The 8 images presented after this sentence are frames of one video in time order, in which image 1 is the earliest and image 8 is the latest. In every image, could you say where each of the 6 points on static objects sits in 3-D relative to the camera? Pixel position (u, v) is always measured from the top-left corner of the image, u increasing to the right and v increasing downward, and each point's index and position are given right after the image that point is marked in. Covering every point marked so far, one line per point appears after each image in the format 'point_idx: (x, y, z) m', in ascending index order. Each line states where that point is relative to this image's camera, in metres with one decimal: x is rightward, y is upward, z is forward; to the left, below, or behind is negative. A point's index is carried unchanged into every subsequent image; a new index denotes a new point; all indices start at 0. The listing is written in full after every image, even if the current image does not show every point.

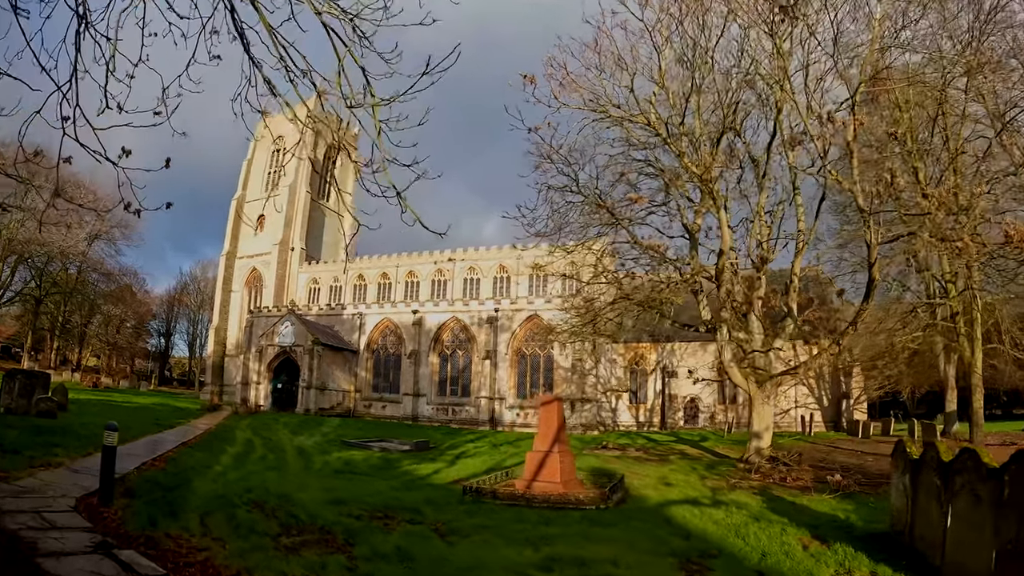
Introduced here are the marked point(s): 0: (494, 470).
0: (-0.3, -3.4, +12.3) m
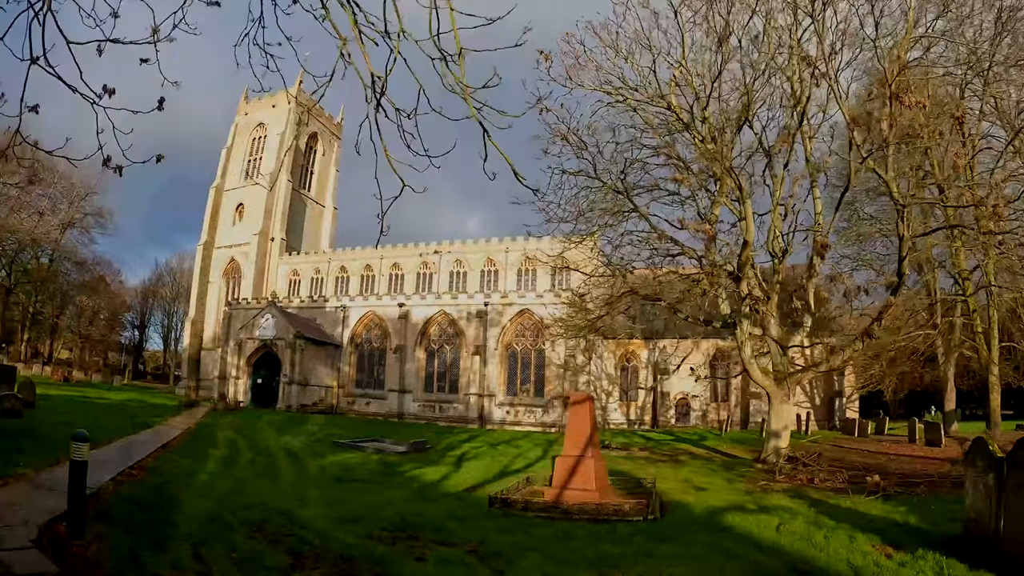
0: (-0.1, -3.2, +11.5) m
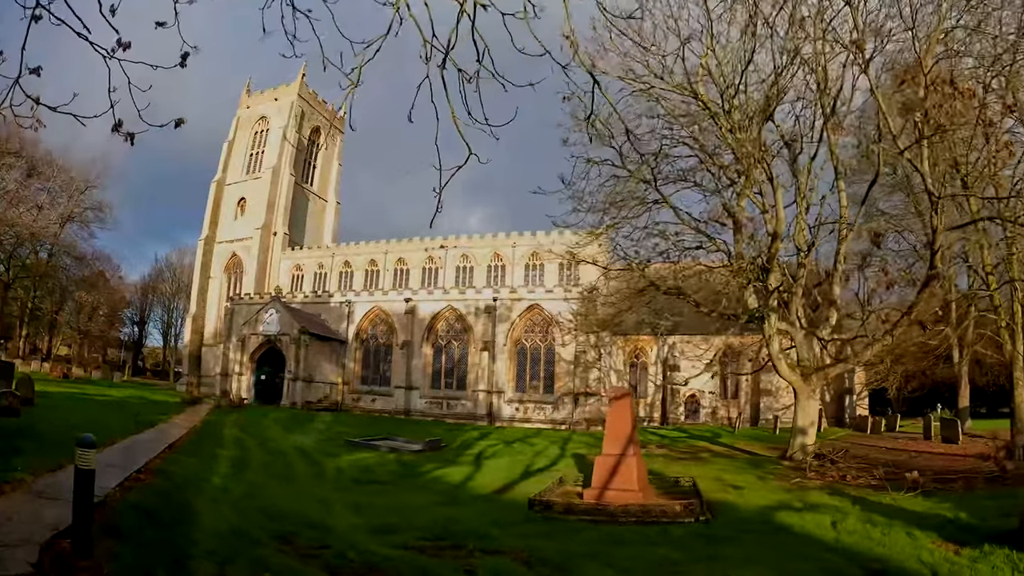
0: (+0.3, -3.1, +10.9) m
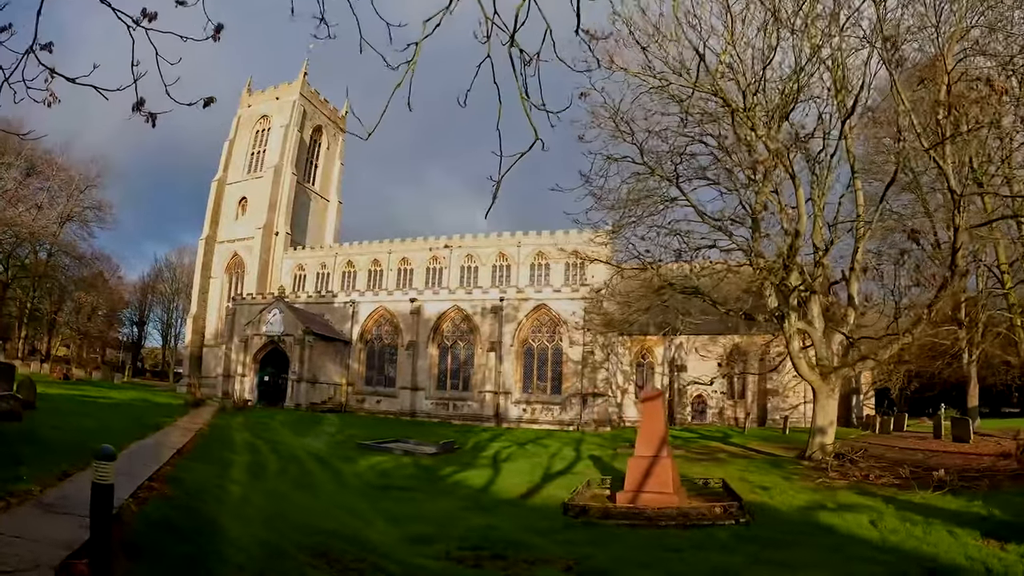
0: (+0.7, -3.1, +10.6) m
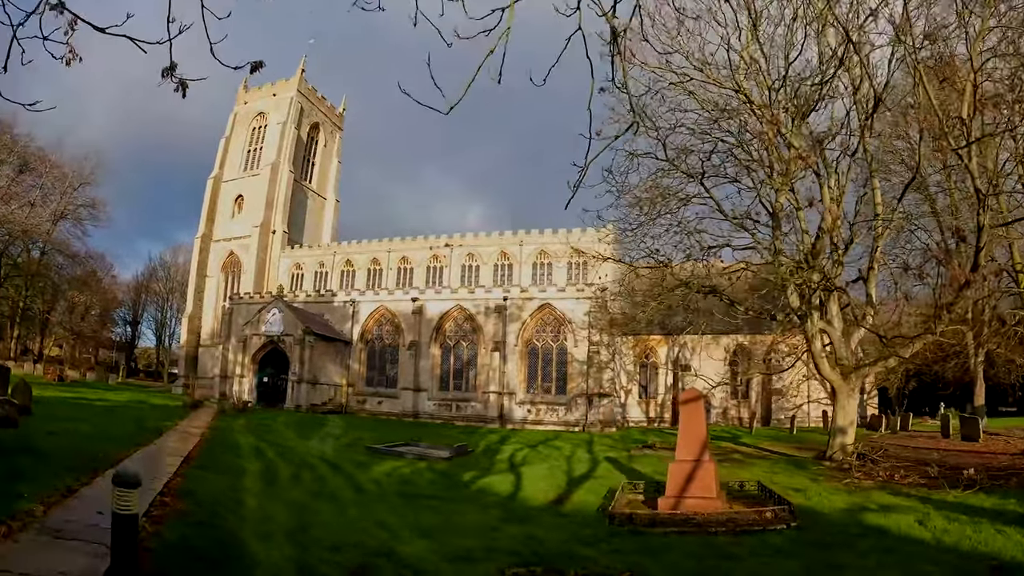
0: (+1.0, -3.0, +10.3) m
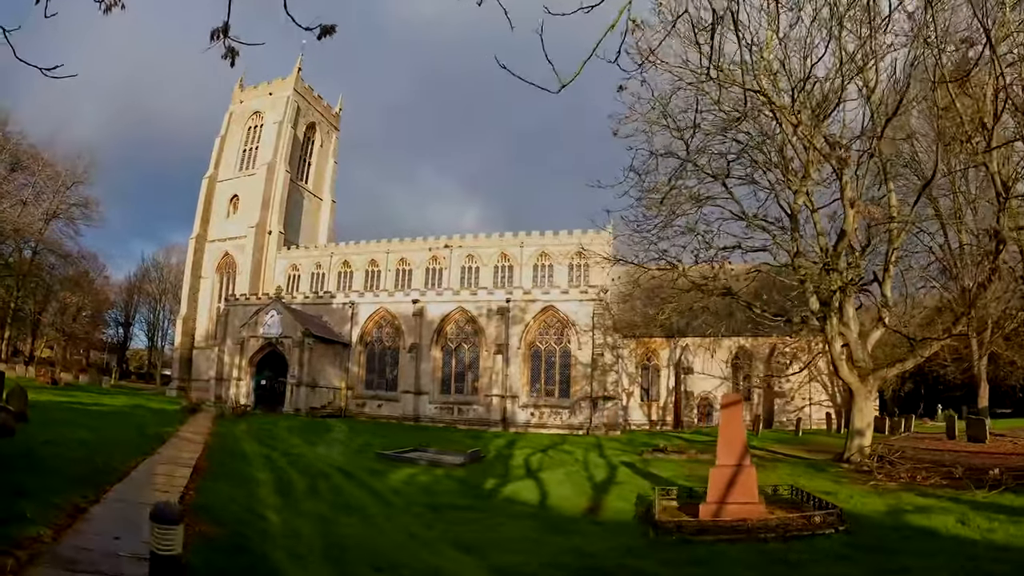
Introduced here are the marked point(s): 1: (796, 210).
0: (+1.4, -3.1, +9.9) m
1: (+6.4, +1.8, +14.7) m
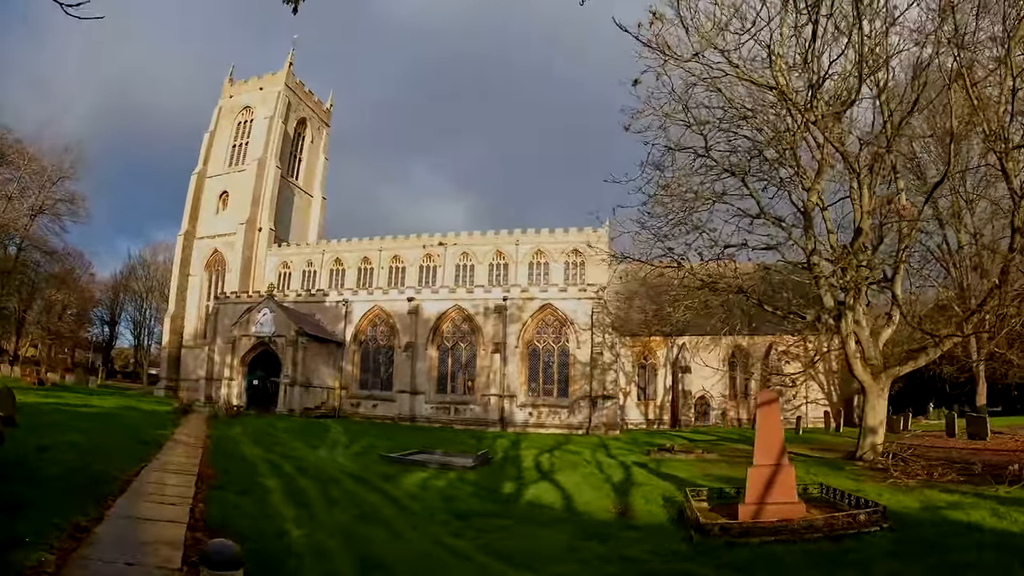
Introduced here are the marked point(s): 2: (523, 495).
0: (+1.7, -3.0, +9.6) m
1: (+6.5, +1.8, +14.5) m
2: (+0.1, -2.9, +9.1) m
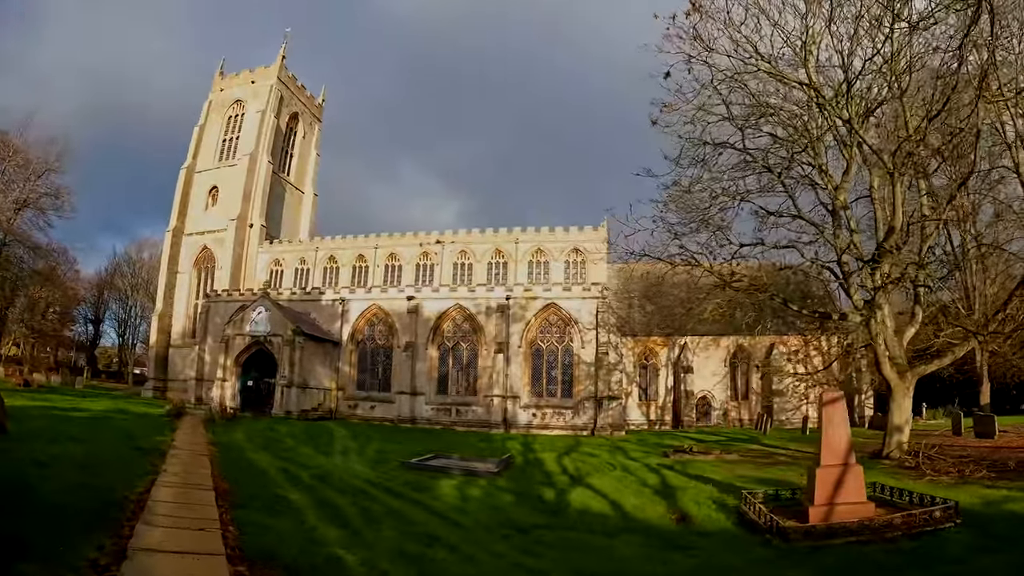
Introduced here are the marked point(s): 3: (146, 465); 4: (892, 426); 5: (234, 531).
0: (+2.2, -3.0, +9.1) m
1: (+7.0, +1.8, +14.2) m
2: (+0.7, -2.8, +8.5) m
3: (-6.4, -3.0, +11.5) m
4: (+8.4, -3.2, +14.6) m
5: (-3.0, -2.4, +7.0) m
